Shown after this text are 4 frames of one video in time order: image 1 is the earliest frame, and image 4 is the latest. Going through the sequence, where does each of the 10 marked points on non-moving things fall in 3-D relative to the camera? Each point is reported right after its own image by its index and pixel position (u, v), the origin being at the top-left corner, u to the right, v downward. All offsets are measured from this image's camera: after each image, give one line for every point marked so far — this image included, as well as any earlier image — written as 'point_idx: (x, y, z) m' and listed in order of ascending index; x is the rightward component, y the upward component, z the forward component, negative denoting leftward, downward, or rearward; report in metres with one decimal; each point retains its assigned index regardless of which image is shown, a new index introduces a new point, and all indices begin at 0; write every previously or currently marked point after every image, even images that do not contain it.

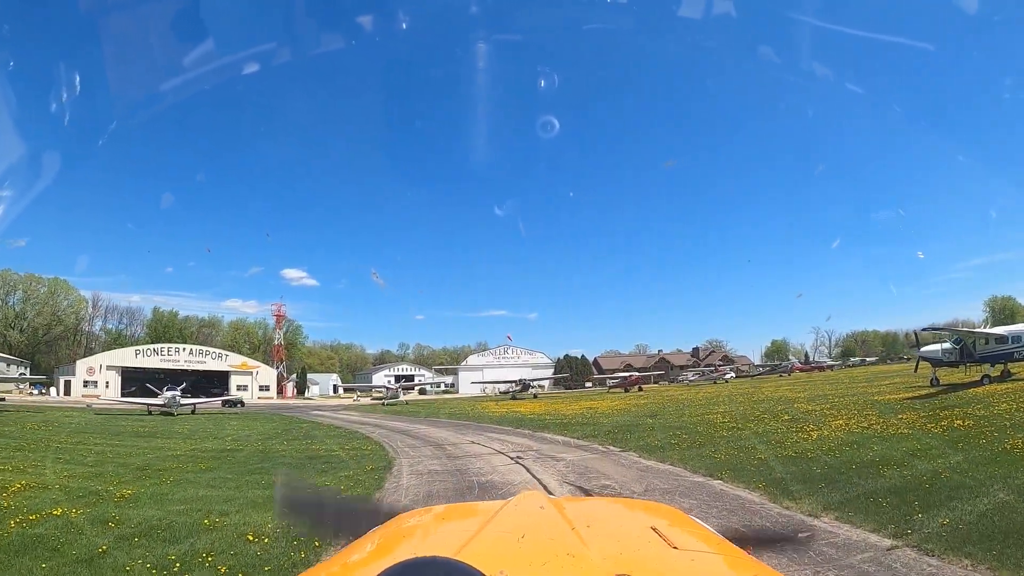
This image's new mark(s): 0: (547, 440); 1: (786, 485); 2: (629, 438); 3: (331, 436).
0: (+1.0, -4.2, +15.8) m
1: (+4.0, -2.9, +8.4) m
2: (+3.2, -3.9, +15.1) m
3: (-5.9, -4.8, +18.9) m
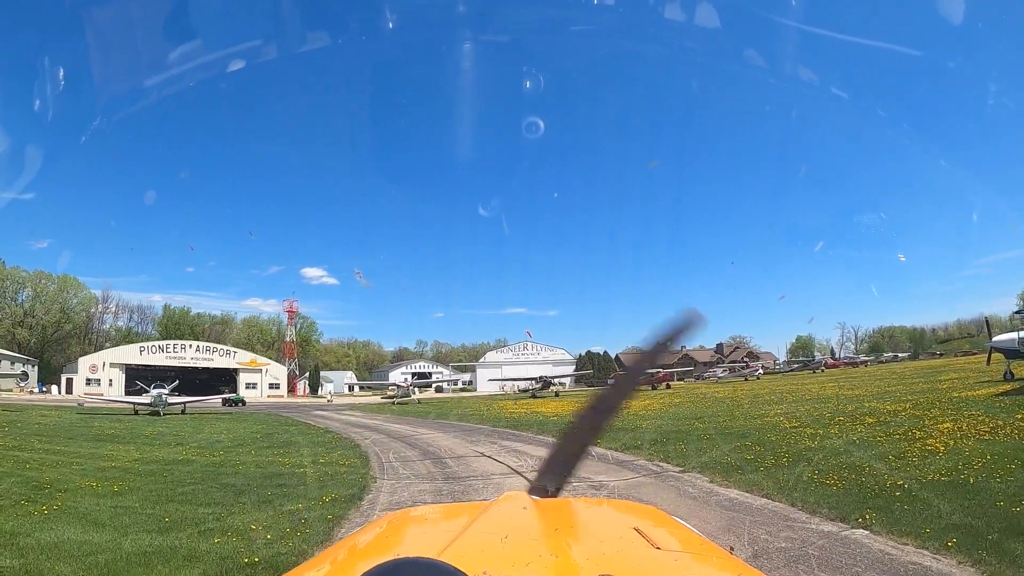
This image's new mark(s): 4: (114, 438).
0: (+1.4, -3.5, +12.5) m
1: (+4.2, -2.2, +4.9) m
2: (+3.6, -3.2, +11.7) m
3: (-5.4, -4.2, +15.8) m
4: (-12.7, -4.7, +18.5) m
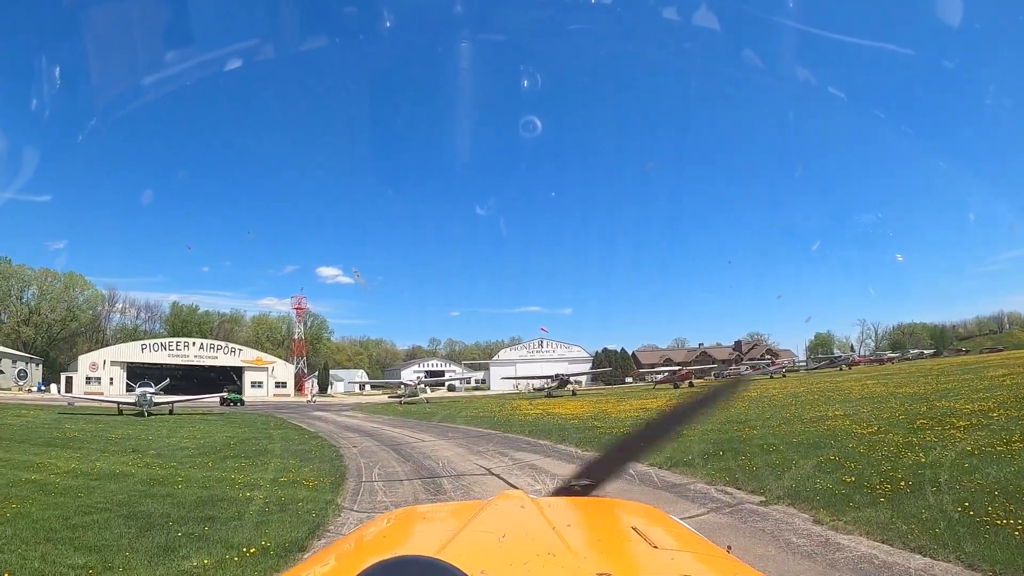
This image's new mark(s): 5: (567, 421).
0: (+1.7, -3.0, +9.8) m
1: (+4.2, -1.7, +2.2) m
2: (+3.8, -2.8, +9.0) m
3: (-5.0, -3.8, +13.3) m
4: (-12.3, -4.3, +16.2) m
5: (+1.8, -4.3, +18.7) m
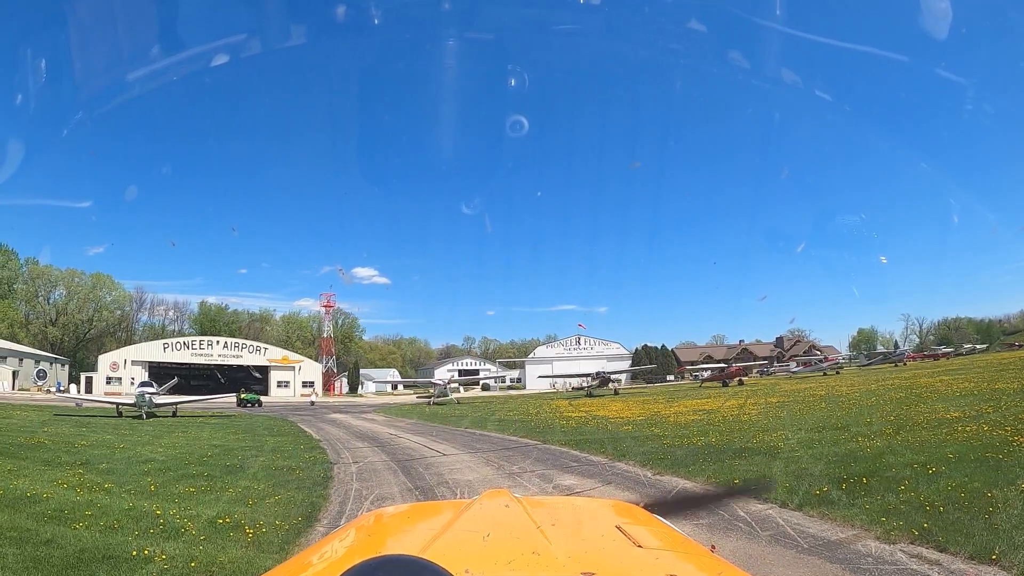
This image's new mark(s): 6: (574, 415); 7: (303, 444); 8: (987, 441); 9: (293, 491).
0: (+2.2, -2.4, +6.6) m
1: (+4.3, -1.1, -1.2) m
2: (+4.3, -2.1, +5.6) m
3: (-4.3, -3.3, +10.4) m
4: (-11.4, -3.9, +13.7) m
5: (+2.8, -3.7, +15.4) m
6: (+2.1, -4.3, +19.6) m
7: (-5.3, -3.9, +14.7) m
8: (+8.7, -2.7, +10.5) m
9: (-3.2, -2.9, +8.5) m
